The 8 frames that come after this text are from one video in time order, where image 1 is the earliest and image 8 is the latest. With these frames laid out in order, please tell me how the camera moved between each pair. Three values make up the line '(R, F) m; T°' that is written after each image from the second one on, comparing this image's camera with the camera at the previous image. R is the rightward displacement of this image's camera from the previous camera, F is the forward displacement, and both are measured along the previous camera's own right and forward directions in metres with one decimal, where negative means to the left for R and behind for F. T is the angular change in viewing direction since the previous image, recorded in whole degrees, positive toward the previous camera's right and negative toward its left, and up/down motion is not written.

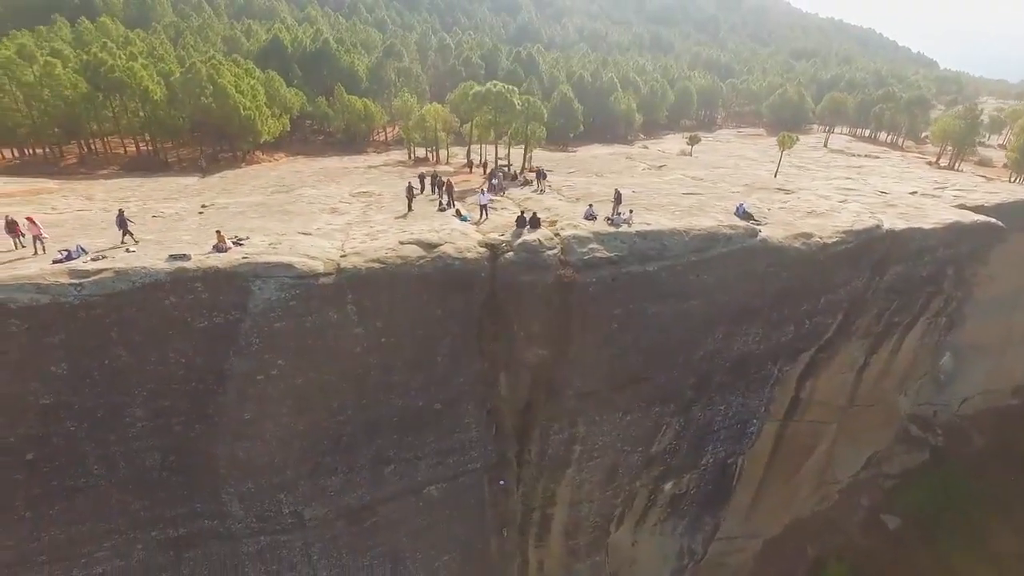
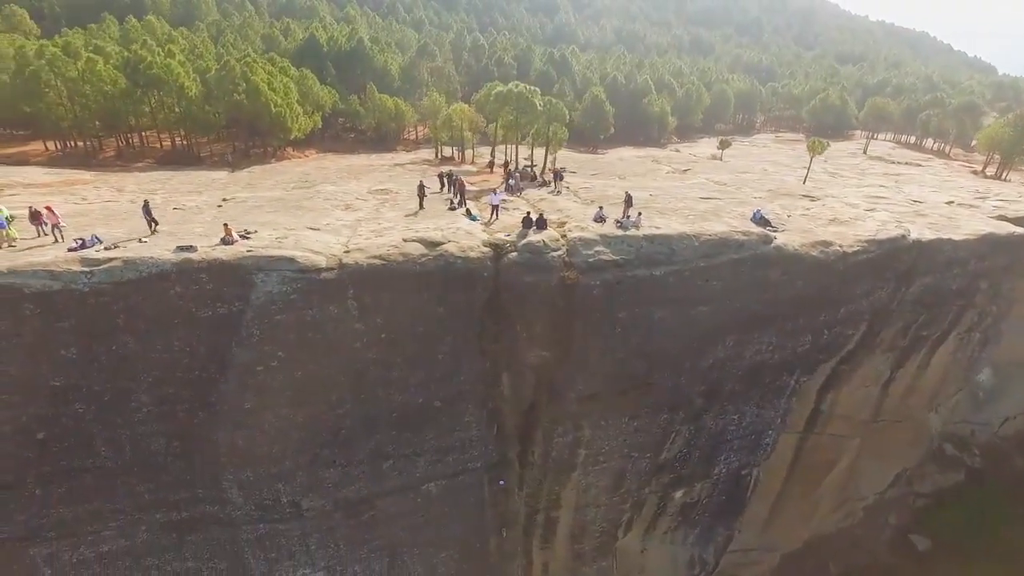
(+0.7, 0.0) m; -3°
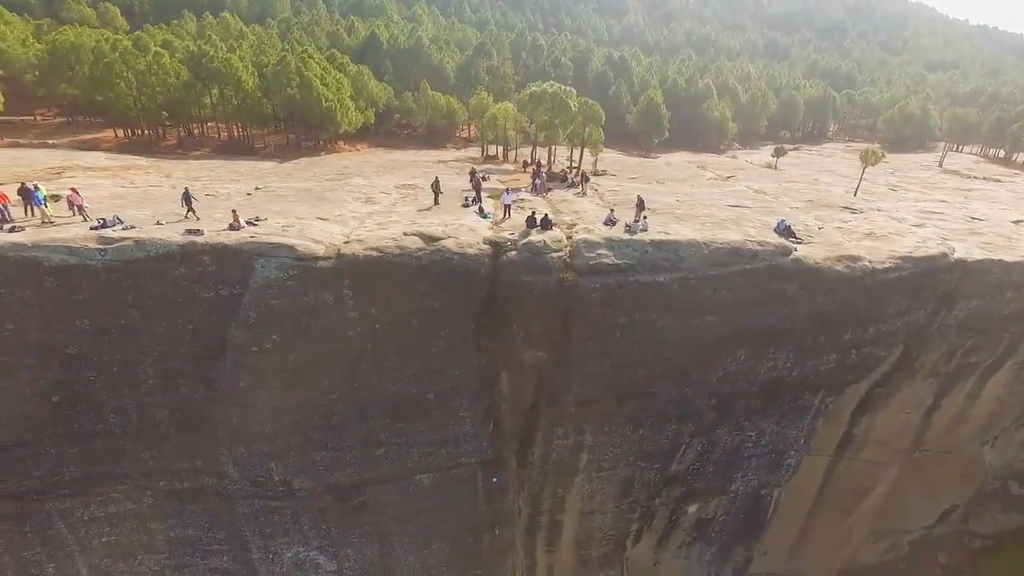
(+1.5, +0.1) m; -6°
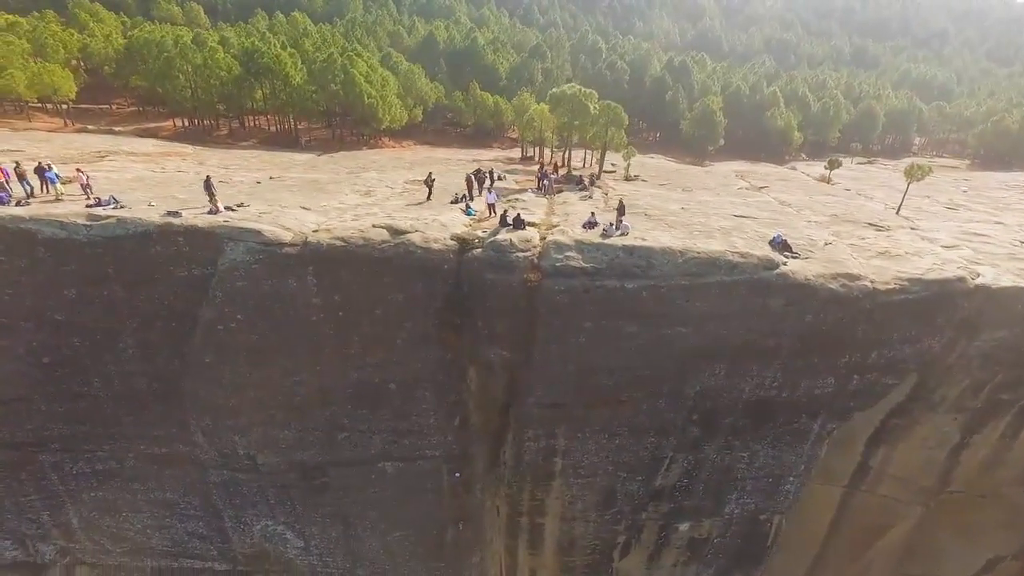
(+2.5, +0.1) m; -7°
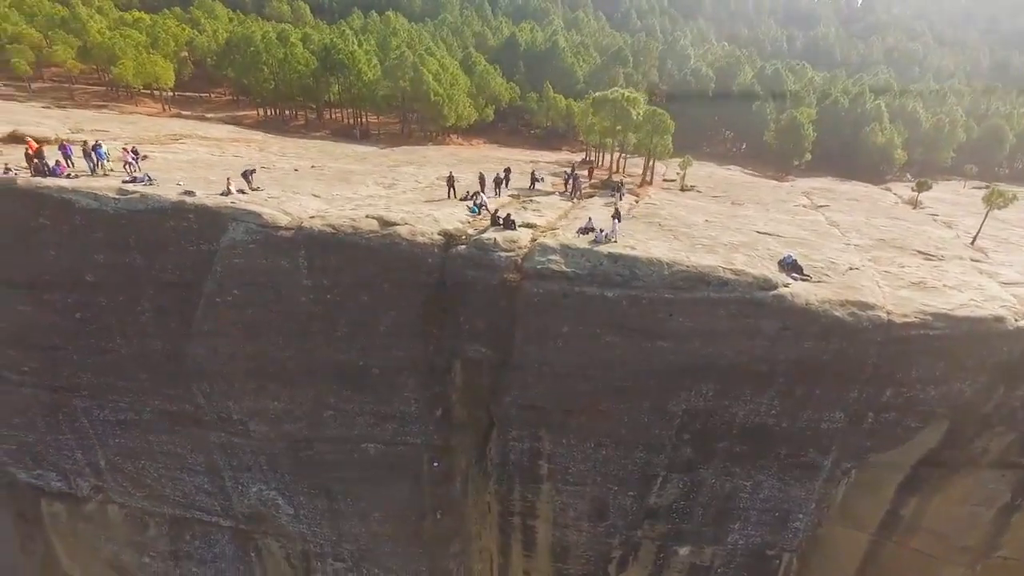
(+2.6, +0.1) m; -9°
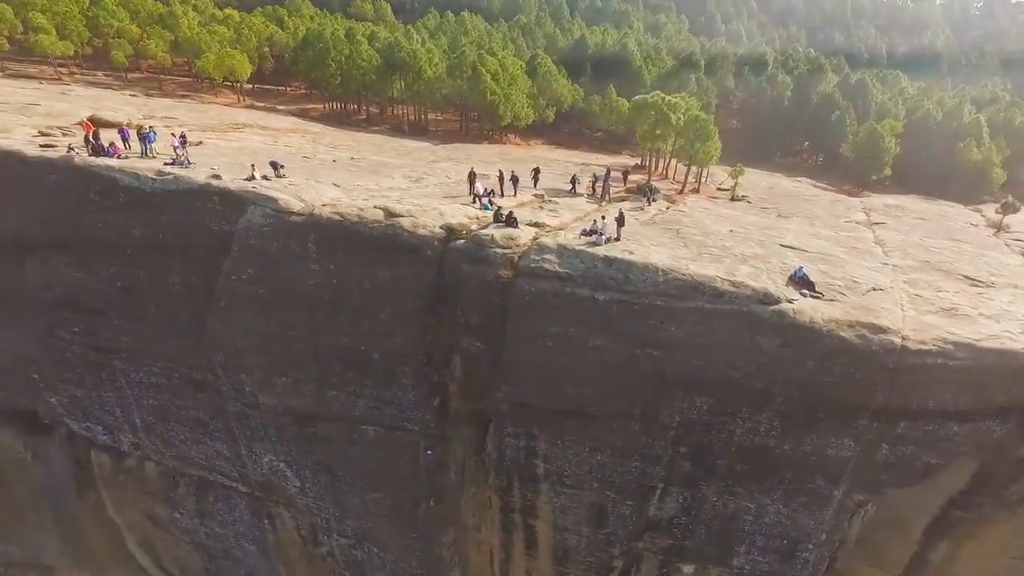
(+1.9, 0.0) m; -7°
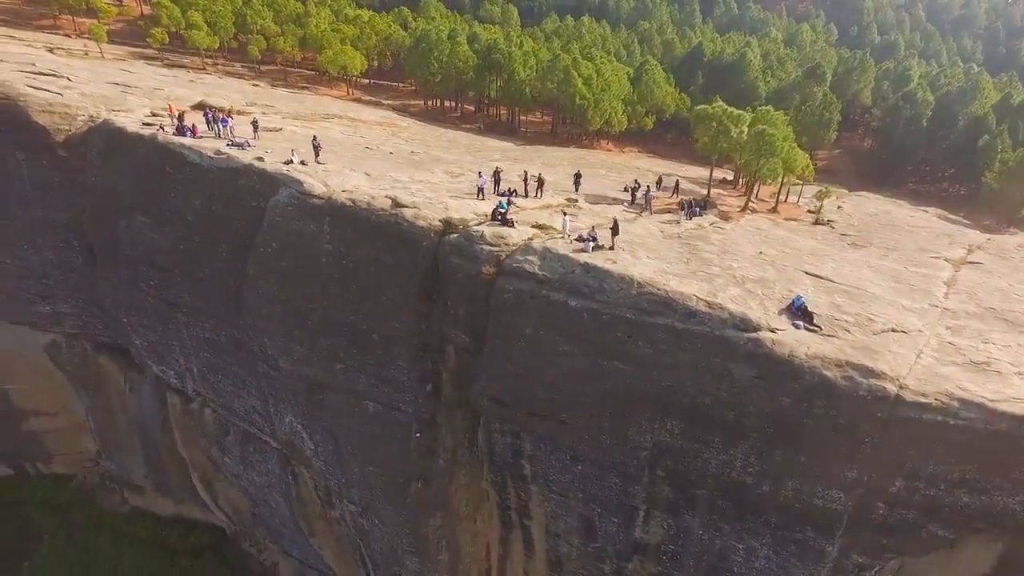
(+3.5, +0.1) m; -12°
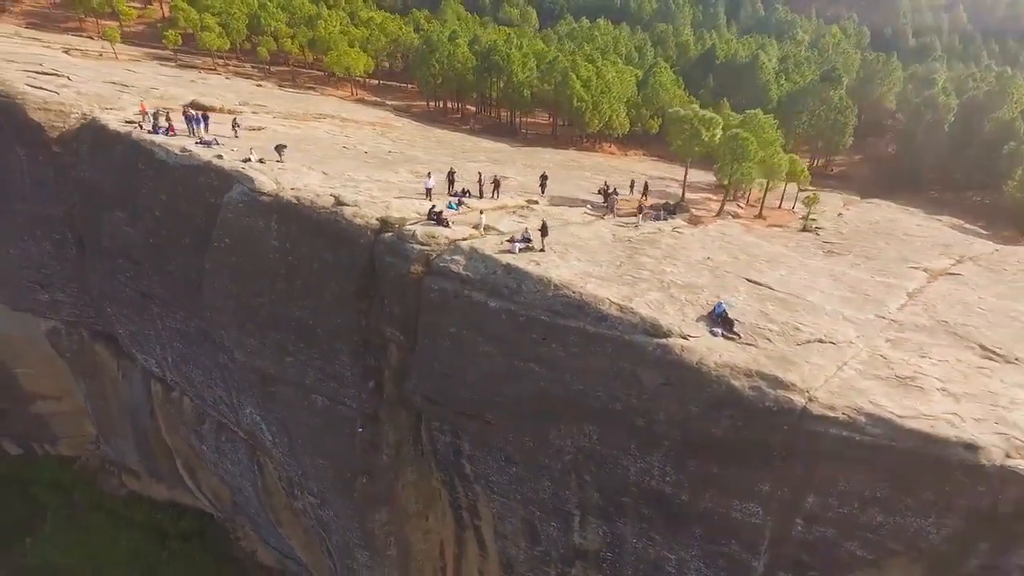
(+2.7, 0.0) m; -4°
